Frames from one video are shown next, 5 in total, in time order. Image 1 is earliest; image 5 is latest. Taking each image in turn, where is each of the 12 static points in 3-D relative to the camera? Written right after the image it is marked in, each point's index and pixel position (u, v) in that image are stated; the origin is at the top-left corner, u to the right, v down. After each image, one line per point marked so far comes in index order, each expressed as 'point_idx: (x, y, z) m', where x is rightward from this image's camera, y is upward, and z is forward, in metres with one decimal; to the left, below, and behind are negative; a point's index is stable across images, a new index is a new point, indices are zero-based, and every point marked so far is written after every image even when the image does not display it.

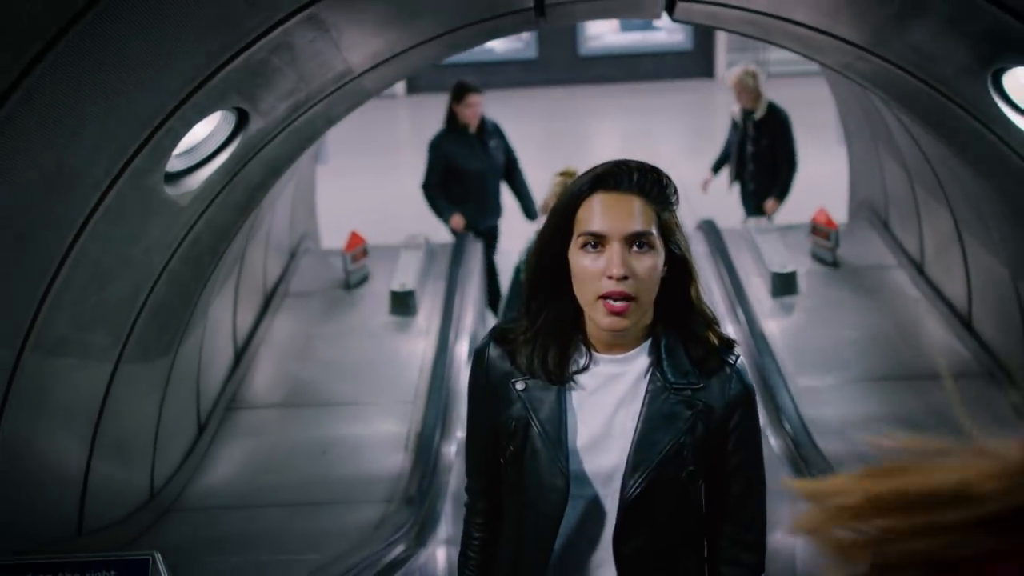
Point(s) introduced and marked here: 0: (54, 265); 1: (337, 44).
0: (-1.3, +0.1, +3.5) m
1: (-0.6, +0.8, +4.1) m
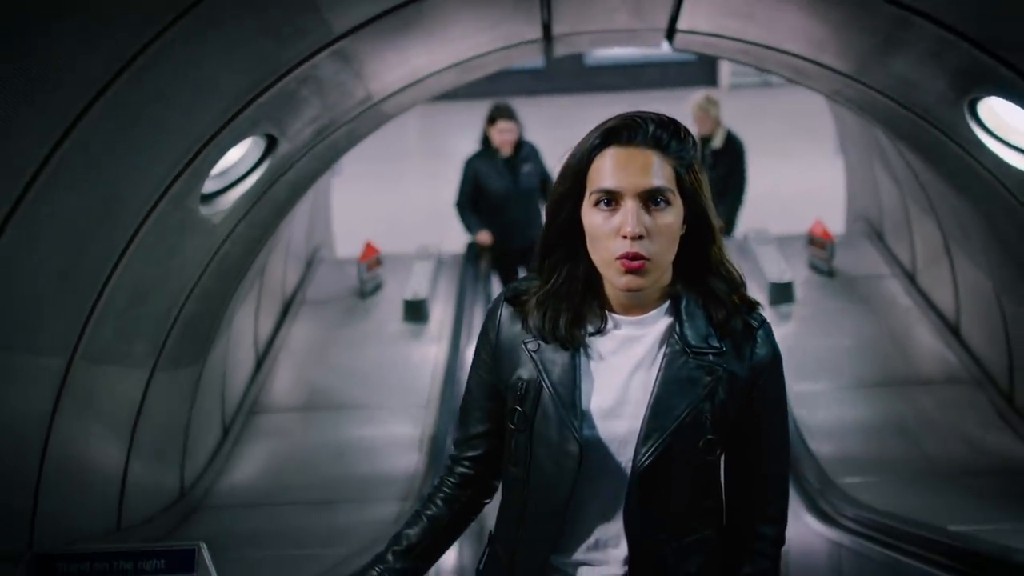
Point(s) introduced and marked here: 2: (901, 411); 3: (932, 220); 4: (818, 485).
0: (-1.3, 0.0, +3.8) m
1: (-0.6, +0.8, +4.4) m
2: (+2.0, -0.6, +6.1) m
3: (+2.3, +0.4, +6.6) m
4: (+1.3, -0.8, +5.1) m
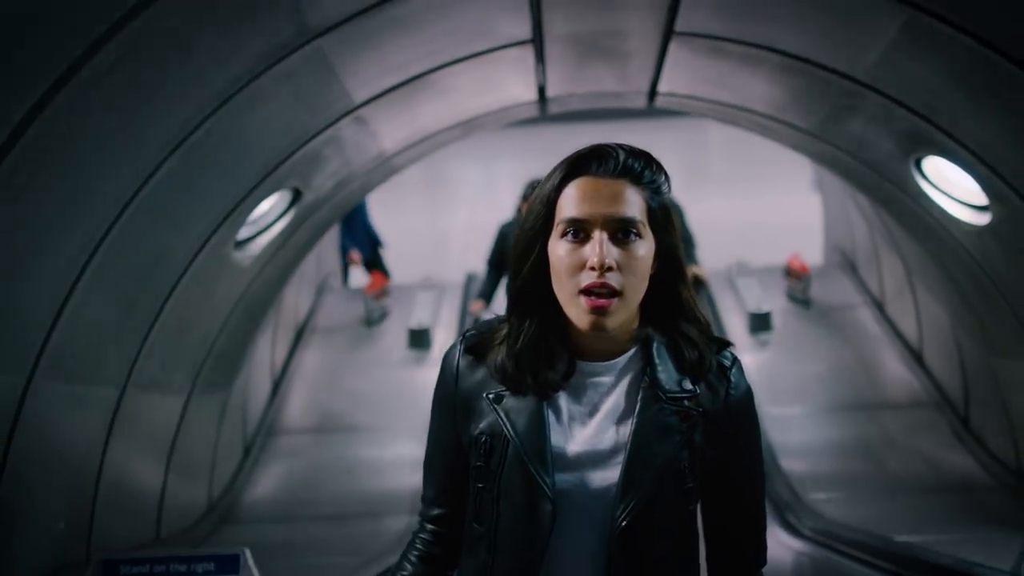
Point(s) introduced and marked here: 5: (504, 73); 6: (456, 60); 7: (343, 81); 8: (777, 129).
0: (-1.3, -0.1, +4.4) m
1: (-0.6, +0.6, +5.0) m
2: (+2.0, -0.8, +6.7) m
3: (+2.3, +0.2, +7.1) m
4: (+1.3, -1.0, +5.7) m
5: (0.0, +0.9, +5.0) m
6: (-0.2, +0.9, +4.7) m
7: (-0.6, +0.7, +4.3) m
8: (+1.2, +0.7, +5.6) m
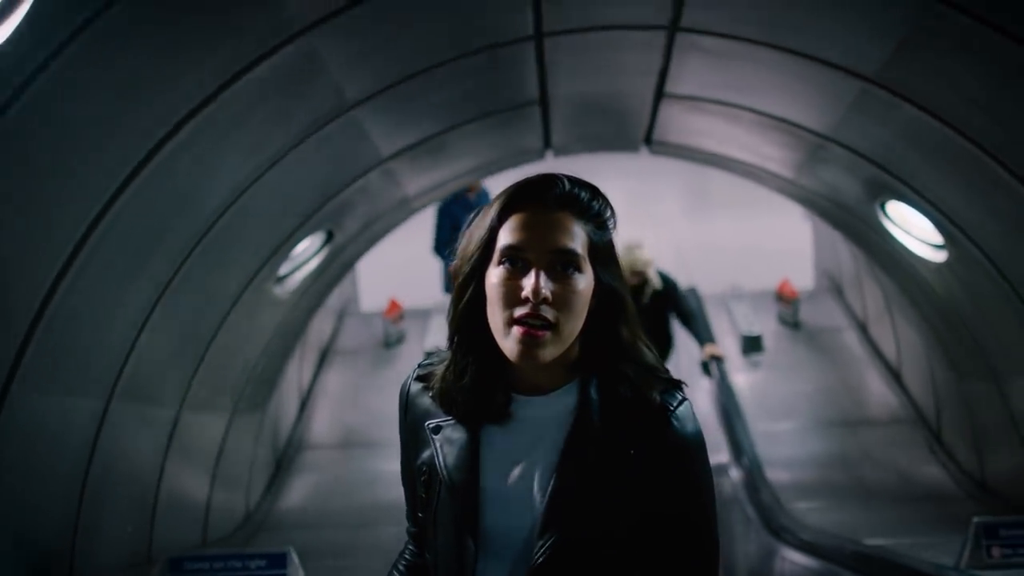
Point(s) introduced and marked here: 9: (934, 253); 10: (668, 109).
0: (-1.3, -0.2, +5.0) m
1: (-0.5, +0.5, +5.6) m
2: (+2.0, -1.0, +7.2) m
3: (+2.3, 0.0, +7.7) m
4: (+1.3, -1.1, +6.2) m
5: (0.0, +0.7, +5.6) m
6: (-0.2, +0.7, +5.3) m
7: (-0.6, +0.6, +4.9) m
8: (+1.3, +0.6, +6.2) m
9: (+1.8, +0.1, +5.2) m
10: (+0.7, +0.8, +5.5) m
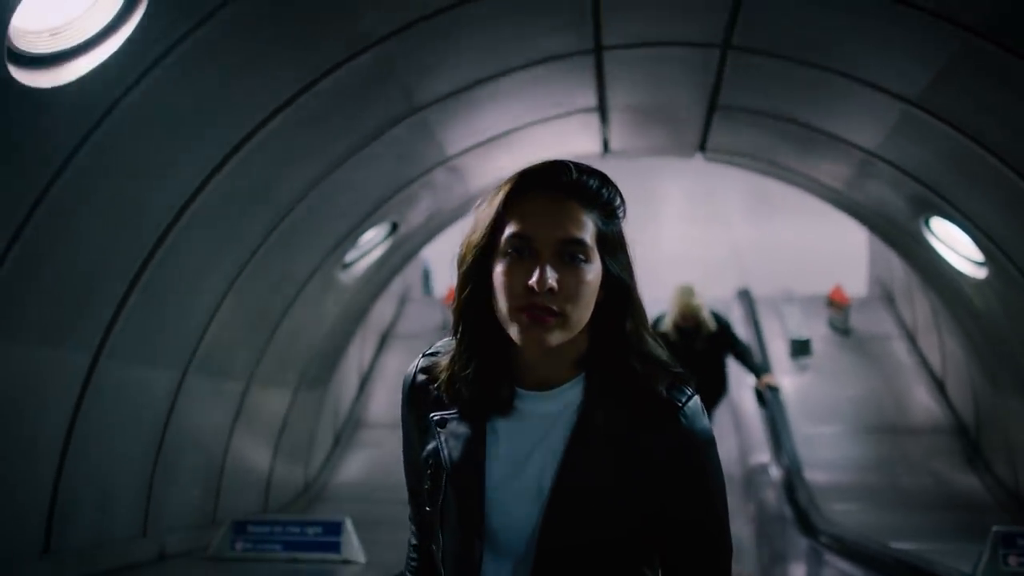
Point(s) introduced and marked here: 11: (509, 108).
0: (-1.0, -0.2, +5.3) m
1: (-0.2, +0.5, +5.9) m
2: (+2.3, -1.0, +7.4) m
3: (+2.7, 0.0, +7.9) m
4: (+1.6, -1.2, +6.4) m
5: (+0.3, +0.8, +5.9) m
6: (+0.1, +0.8, +5.5) m
7: (-0.3, +0.6, +5.2) m
8: (+1.6, +0.6, +6.4) m
9: (+2.1, +0.1, +5.4) m
10: (+1.0, +0.8, +5.7) m
11: (0.0, +0.8, +5.2) m
